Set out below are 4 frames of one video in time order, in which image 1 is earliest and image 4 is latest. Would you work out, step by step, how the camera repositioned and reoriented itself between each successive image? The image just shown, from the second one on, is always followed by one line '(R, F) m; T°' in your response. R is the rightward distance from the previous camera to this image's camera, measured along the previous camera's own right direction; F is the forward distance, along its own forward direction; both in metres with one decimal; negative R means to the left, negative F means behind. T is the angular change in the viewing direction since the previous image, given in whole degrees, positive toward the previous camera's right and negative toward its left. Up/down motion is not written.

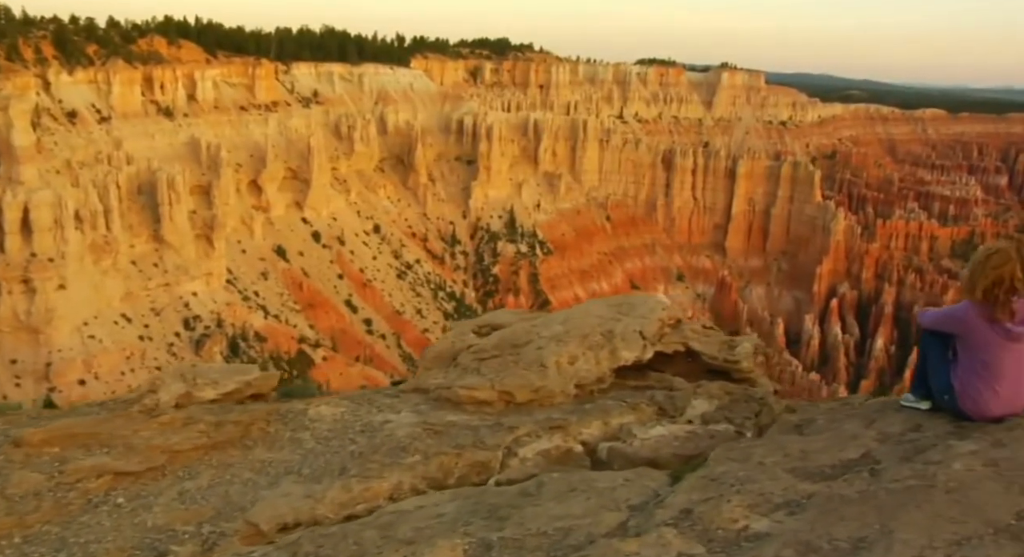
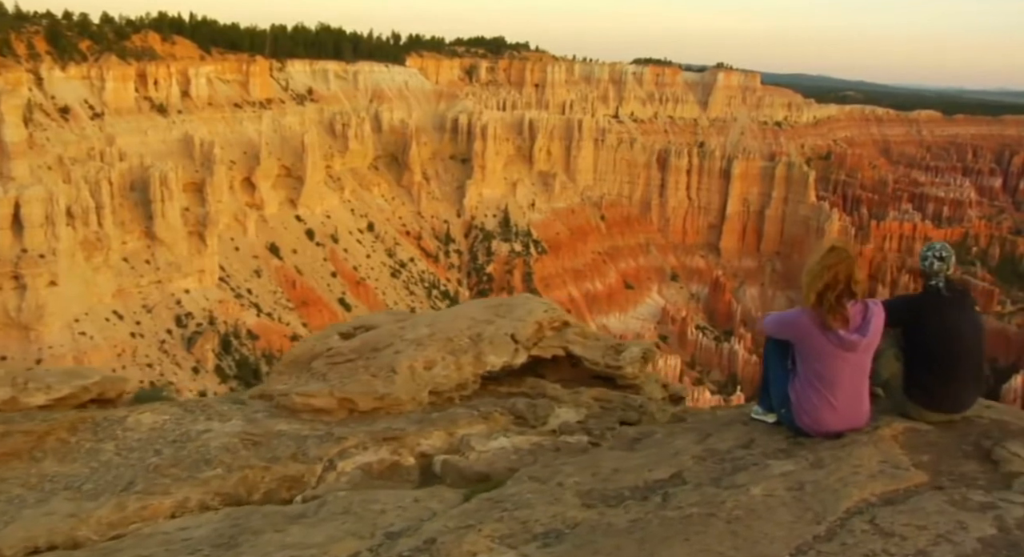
(+1.3, +0.5) m; 0°
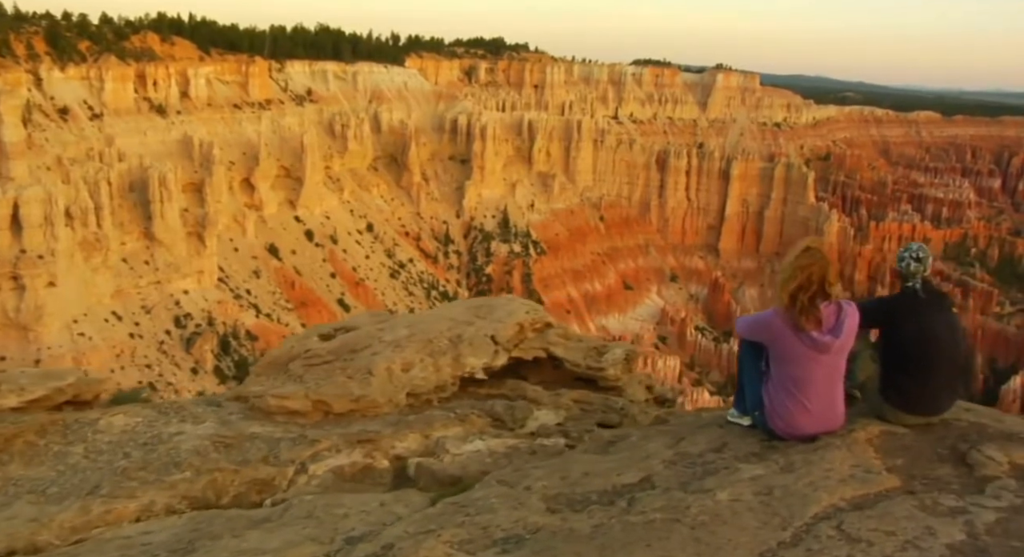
(+0.2, +0.1) m; 0°
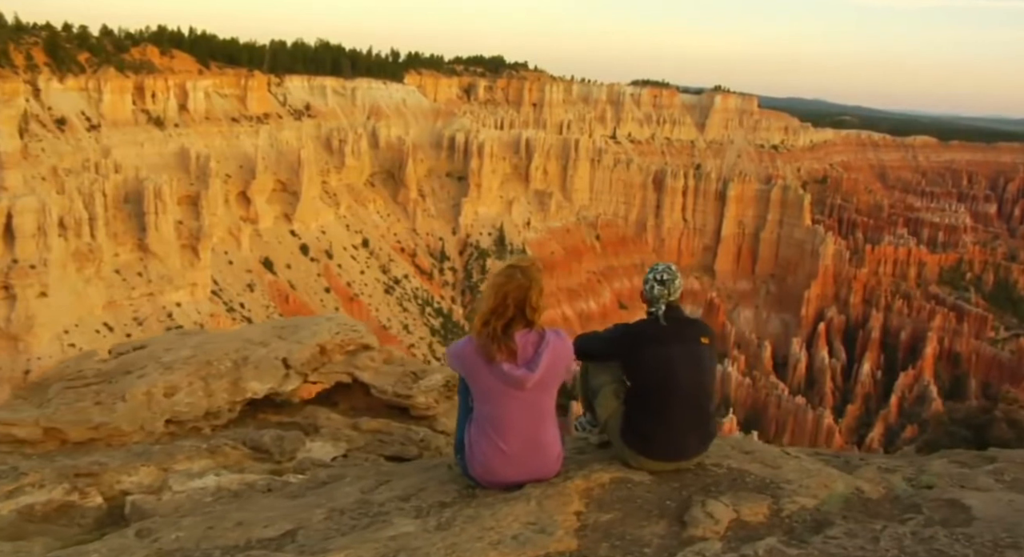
(+1.8, +0.6) m; 0°
